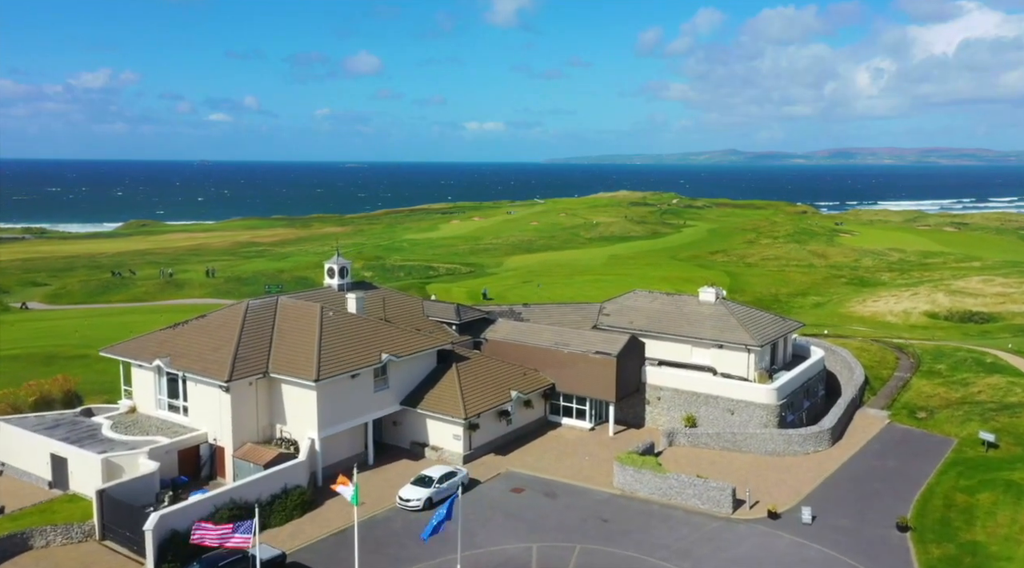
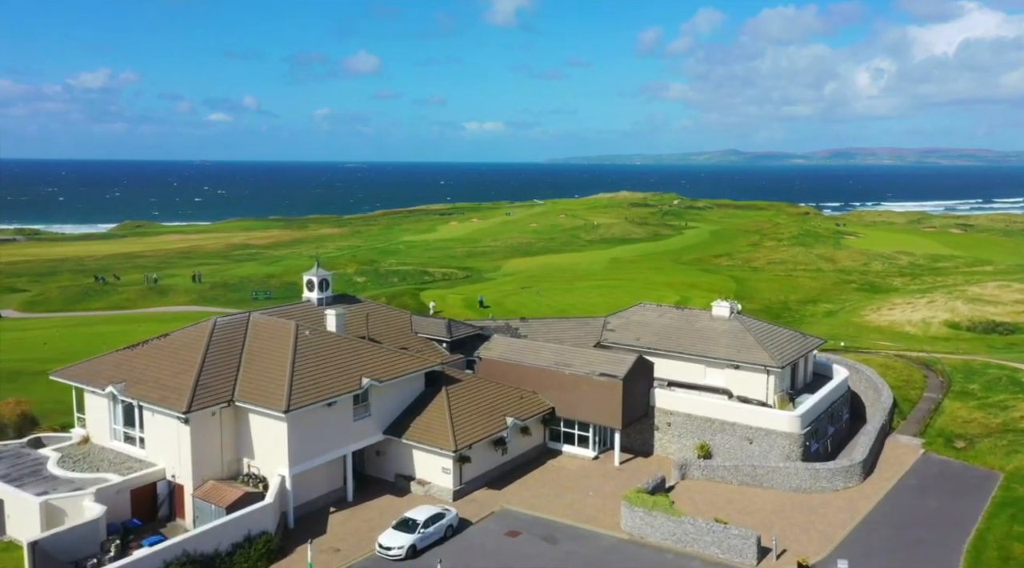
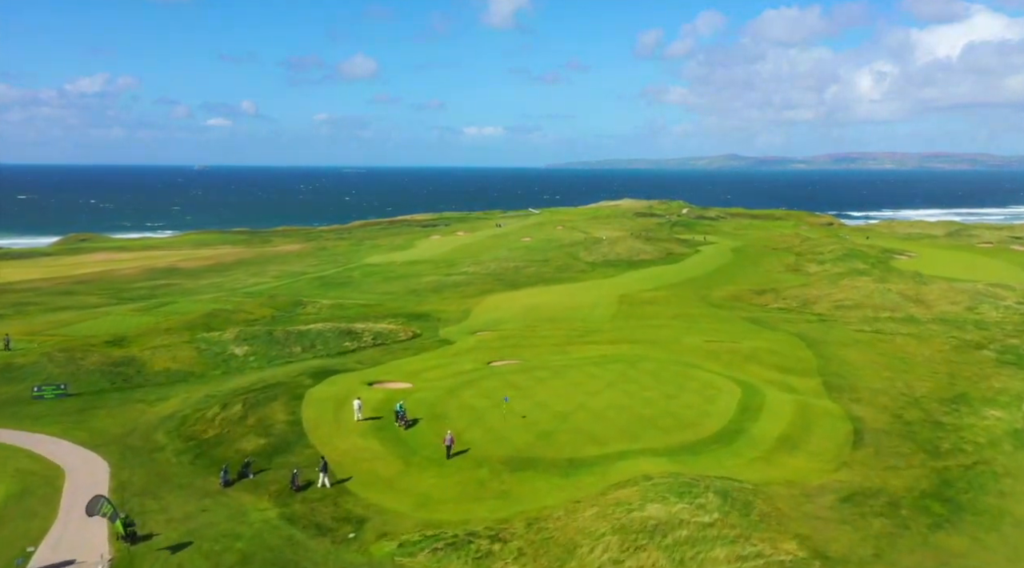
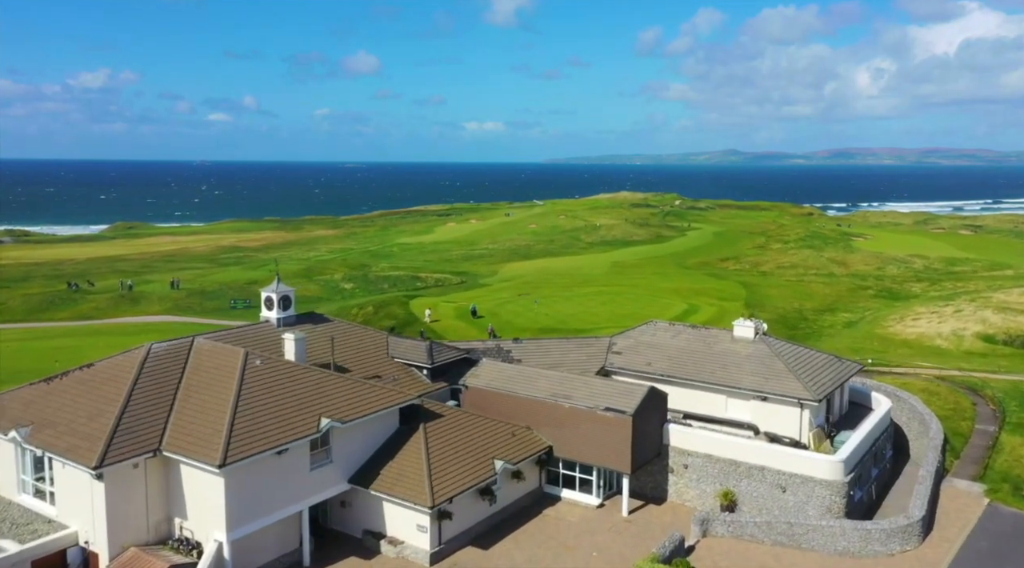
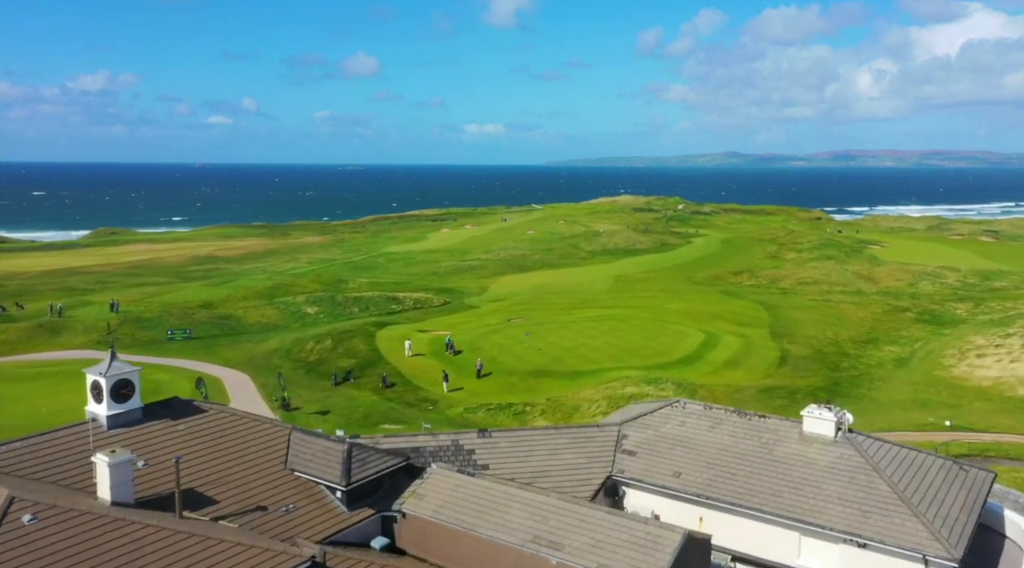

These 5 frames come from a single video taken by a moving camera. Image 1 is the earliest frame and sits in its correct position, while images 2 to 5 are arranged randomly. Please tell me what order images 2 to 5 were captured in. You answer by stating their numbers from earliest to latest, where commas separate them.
2, 4, 5, 3
